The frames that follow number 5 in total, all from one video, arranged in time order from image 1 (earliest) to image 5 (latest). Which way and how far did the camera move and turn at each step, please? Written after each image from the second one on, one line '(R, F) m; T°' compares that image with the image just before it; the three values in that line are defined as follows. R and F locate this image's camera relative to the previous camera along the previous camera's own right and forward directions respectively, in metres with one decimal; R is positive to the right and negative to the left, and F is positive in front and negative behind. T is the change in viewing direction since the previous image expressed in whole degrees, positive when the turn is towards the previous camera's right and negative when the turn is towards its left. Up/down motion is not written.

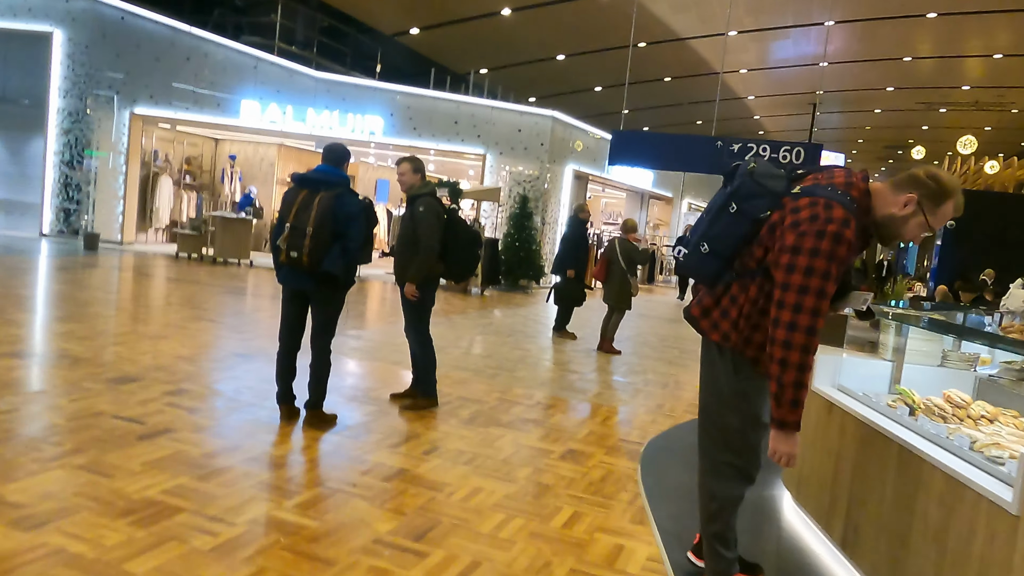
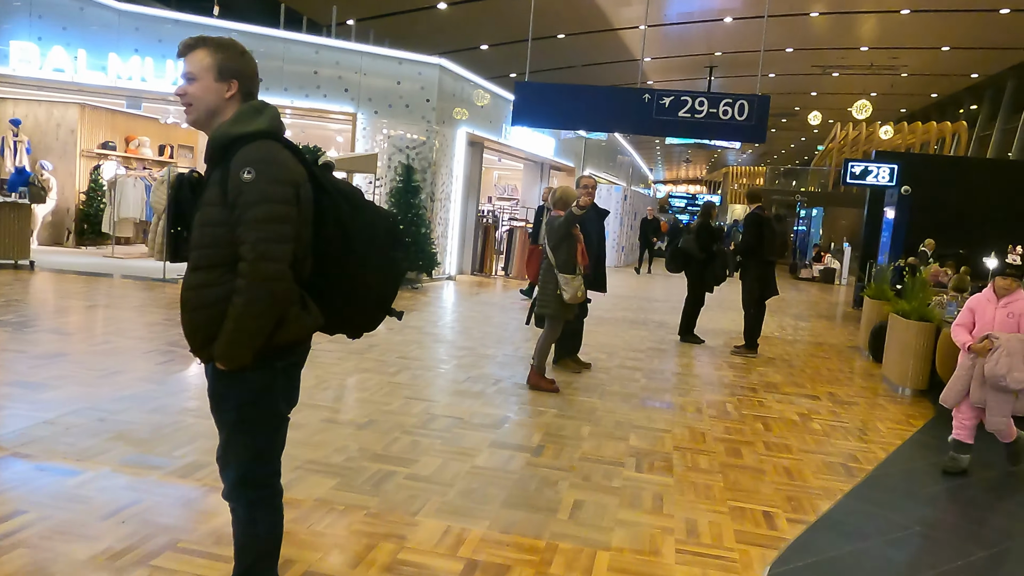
(0.0, +2.4) m; +9°
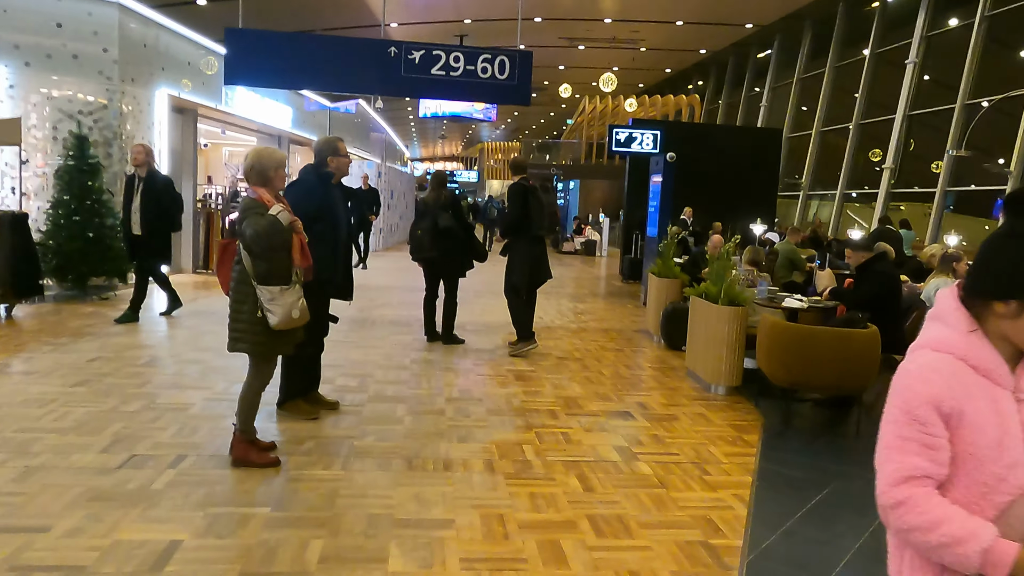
(+0.3, +1.5) m; +17°
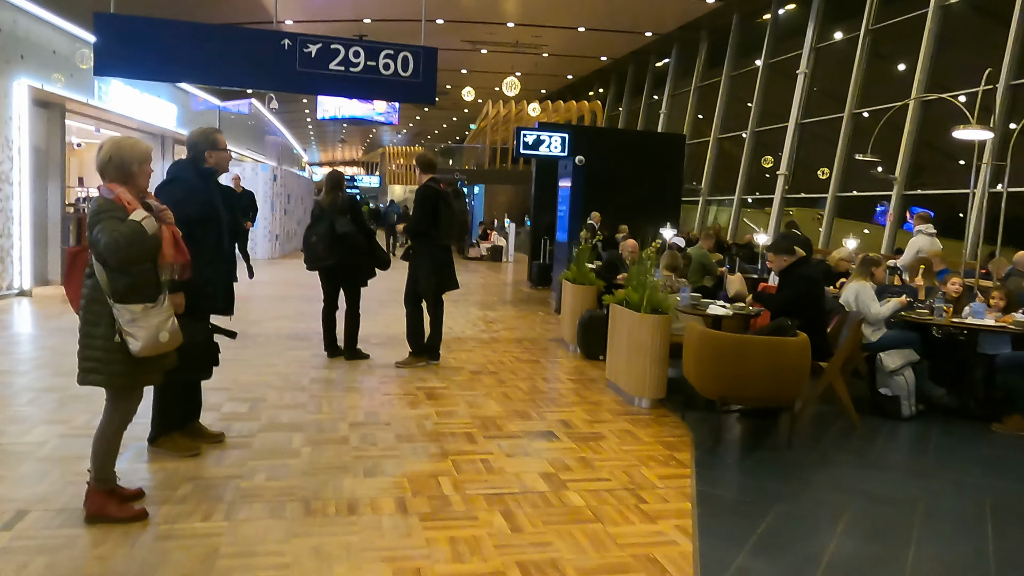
(0.0, +0.4) m; +7°
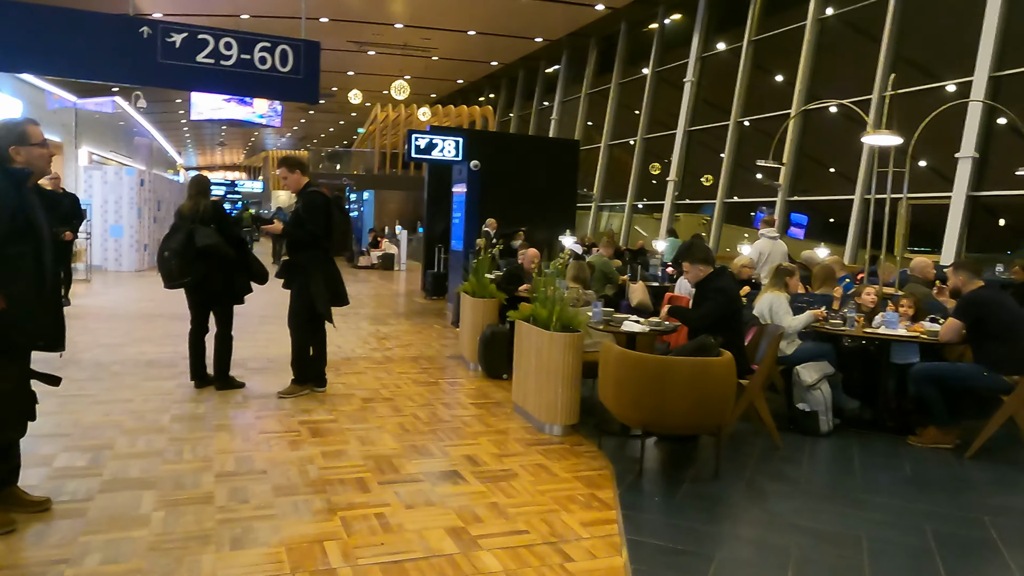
(0.0, +0.4) m; +8°
